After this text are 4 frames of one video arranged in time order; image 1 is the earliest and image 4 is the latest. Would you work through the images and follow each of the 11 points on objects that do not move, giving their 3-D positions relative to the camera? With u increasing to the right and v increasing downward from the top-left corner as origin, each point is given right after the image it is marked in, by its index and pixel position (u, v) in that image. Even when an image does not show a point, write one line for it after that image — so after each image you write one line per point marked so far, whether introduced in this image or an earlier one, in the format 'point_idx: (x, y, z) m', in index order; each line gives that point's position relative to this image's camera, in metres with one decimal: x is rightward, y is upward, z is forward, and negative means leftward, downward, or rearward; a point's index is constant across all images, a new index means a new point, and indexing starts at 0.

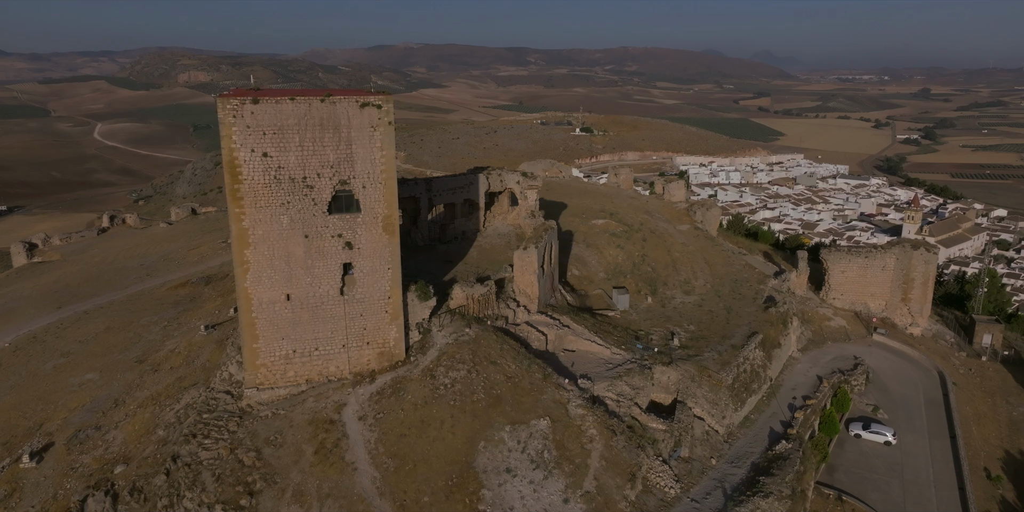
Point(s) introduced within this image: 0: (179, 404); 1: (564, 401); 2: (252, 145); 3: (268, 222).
0: (-8.6, -3.8, +15.3) m
1: (+1.2, -3.5, +14.4) m
2: (-5.8, +2.5, +13.2) m
3: (-5.6, +0.8, +13.6) m
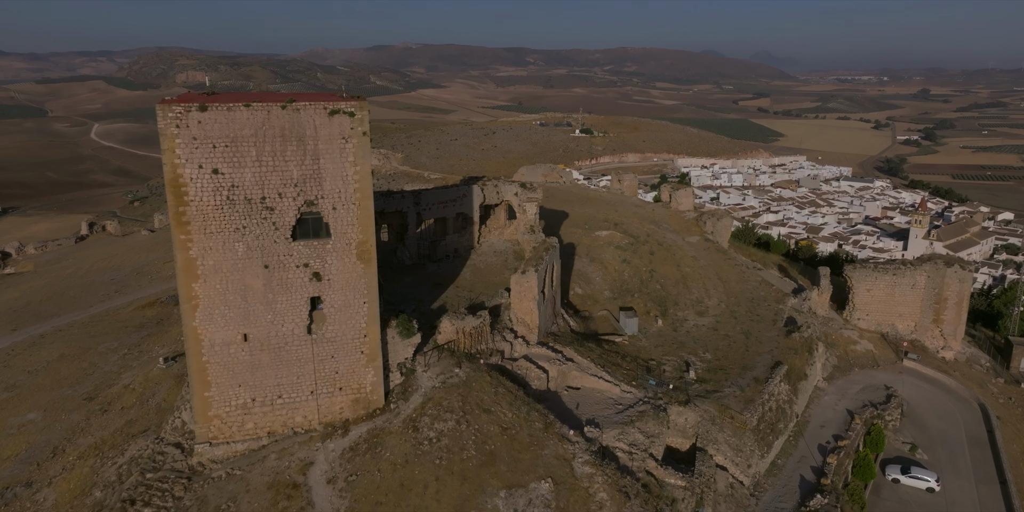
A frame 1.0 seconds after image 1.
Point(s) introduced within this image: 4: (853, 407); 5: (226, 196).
0: (-8.6, -4.5, +13.2) m
1: (+1.2, -4.2, +12.4) m
2: (-5.9, +1.8, +11.1) m
3: (-5.7, +0.1, +11.5) m
4: (+11.0, -4.9, +19.1) m
5: (-5.5, +1.2, +11.4) m
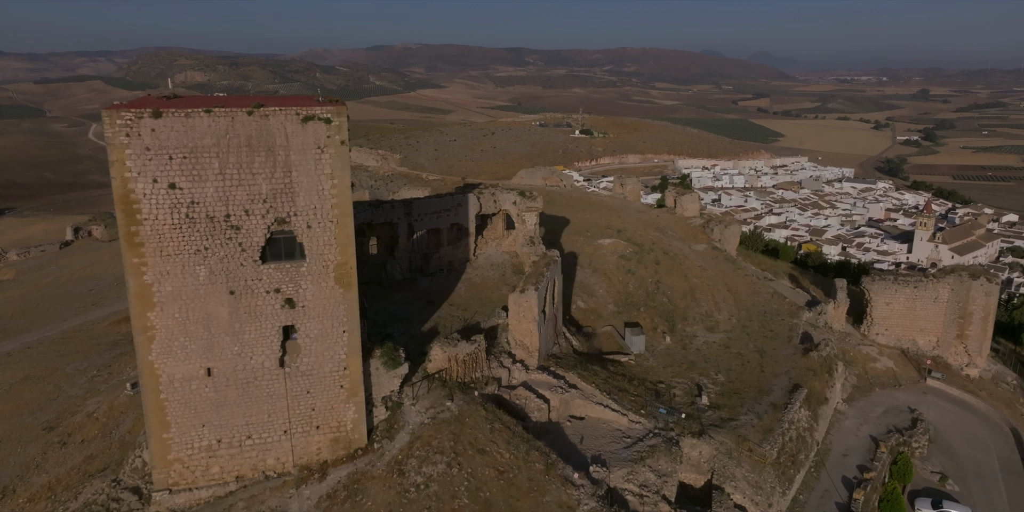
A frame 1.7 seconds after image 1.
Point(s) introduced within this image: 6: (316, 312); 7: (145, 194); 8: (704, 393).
0: (-8.7, -4.9, +11.8) m
1: (+1.1, -4.6, +11.0) m
2: (-5.9, +1.4, +9.8) m
3: (-5.7, -0.3, +10.2) m
4: (+11.0, -5.3, +17.8) m
5: (-5.5, +0.7, +10.0) m
6: (-3.6, -1.0, +10.9) m
7: (-6.1, +1.0, +9.8) m
8: (+5.4, -3.9, +16.7) m
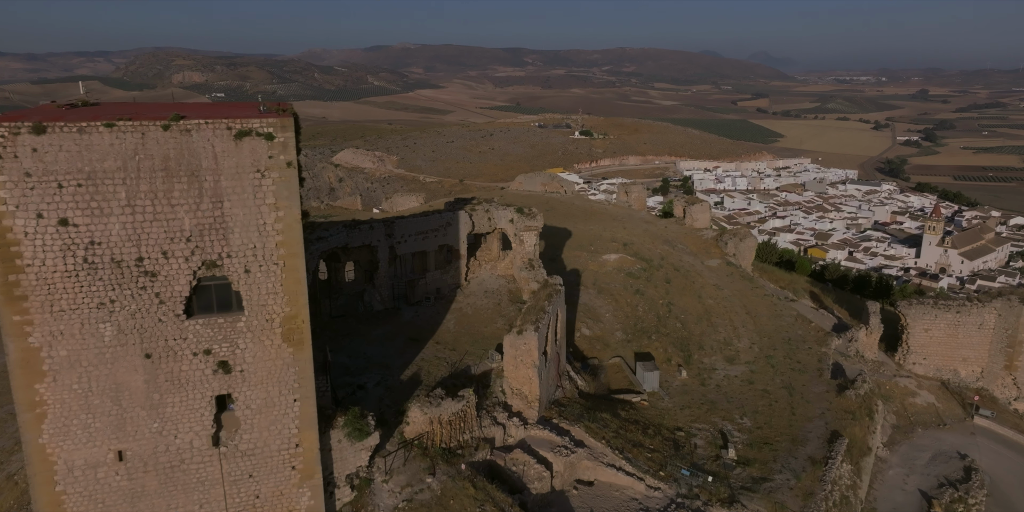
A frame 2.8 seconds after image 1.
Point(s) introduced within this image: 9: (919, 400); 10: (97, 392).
0: (-8.8, -5.6, +9.5) m
1: (+1.0, -5.4, +8.8) m
2: (-6.0, +0.6, +7.5) m
3: (-5.8, -1.1, +7.9) m
4: (+10.9, -6.0, +15.6) m
5: (-5.6, 0.0, +7.7) m
6: (-3.7, -1.8, +8.7) m
7: (-6.1, +0.3, +7.5) m
8: (+5.3, -4.6, +14.5) m
9: (+13.1, -4.7, +19.1) m
10: (-5.7, -1.9, +8.1) m
